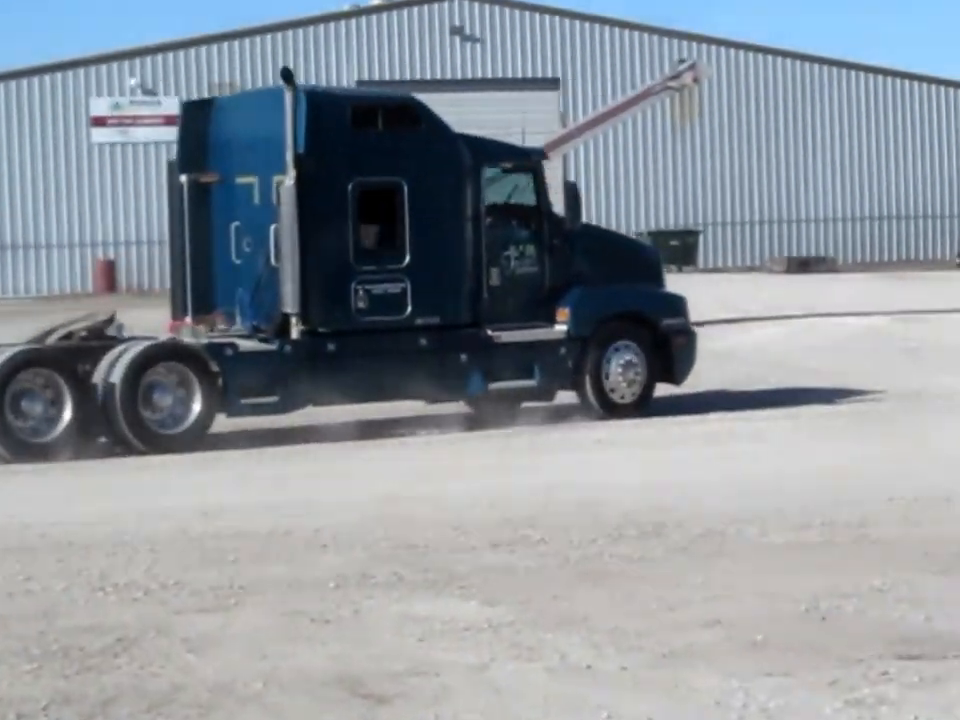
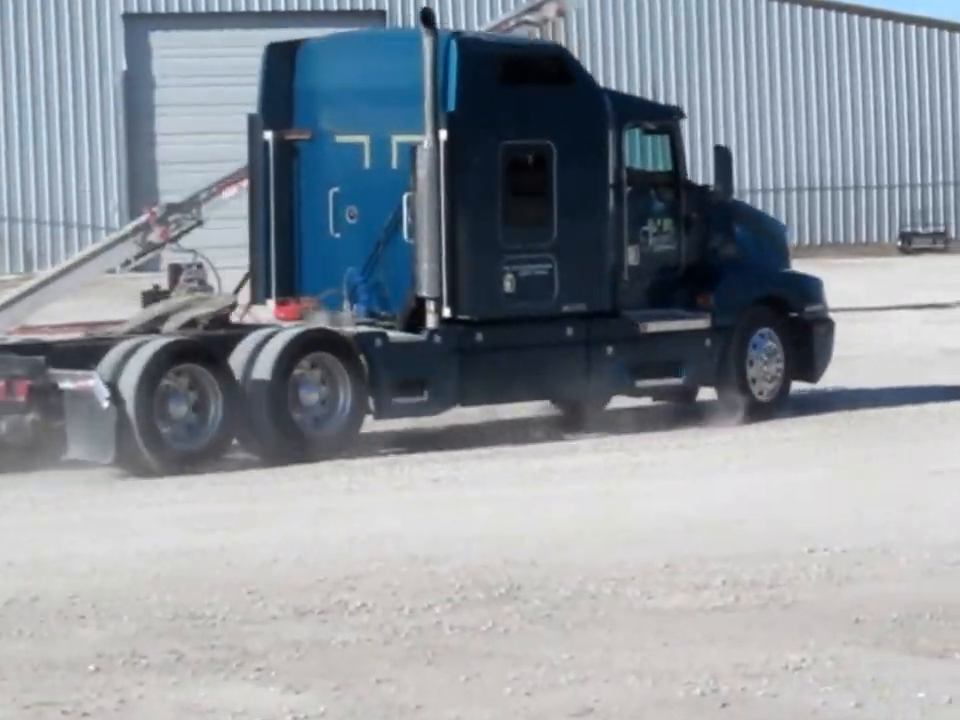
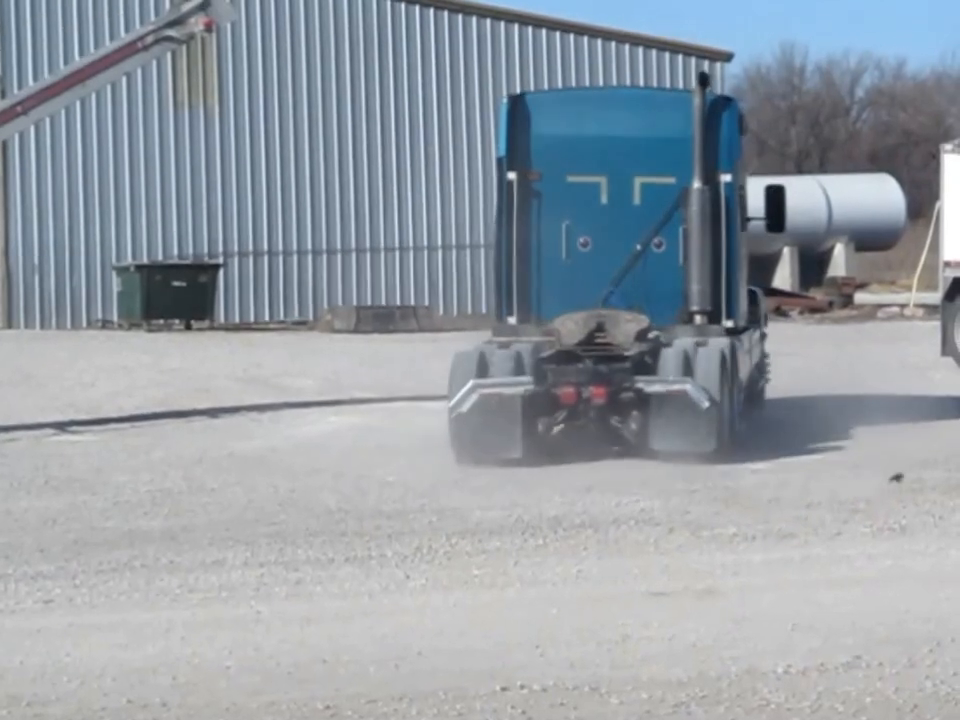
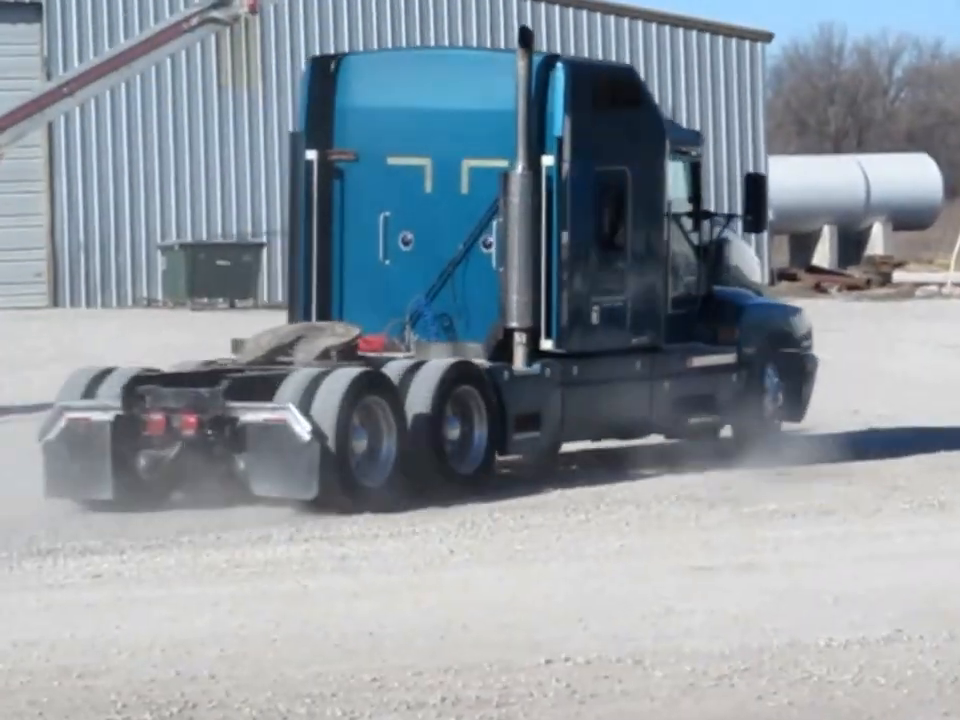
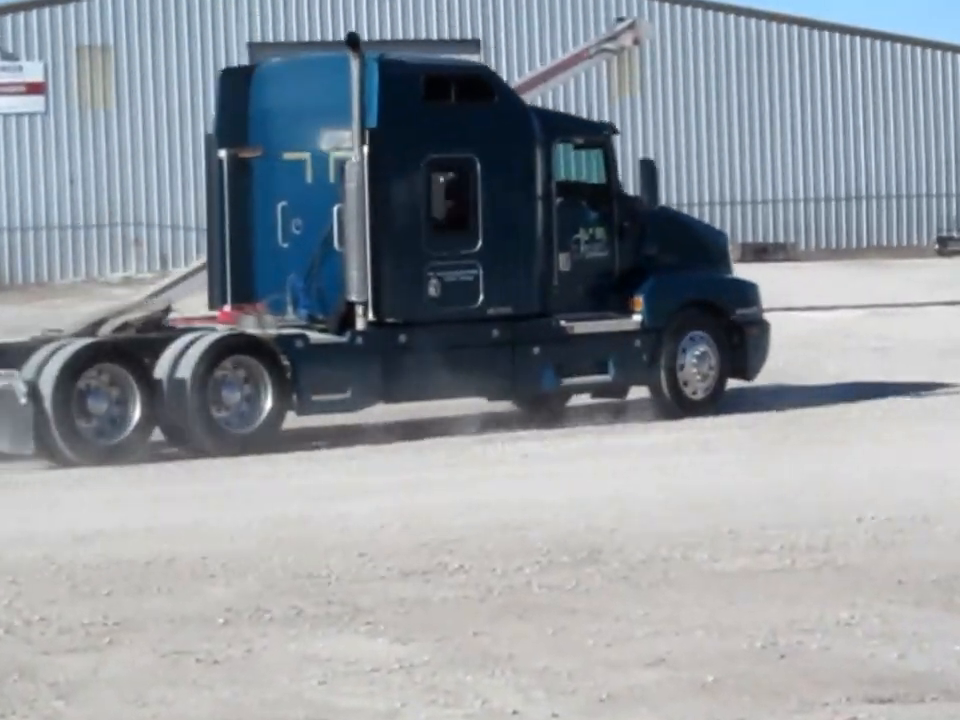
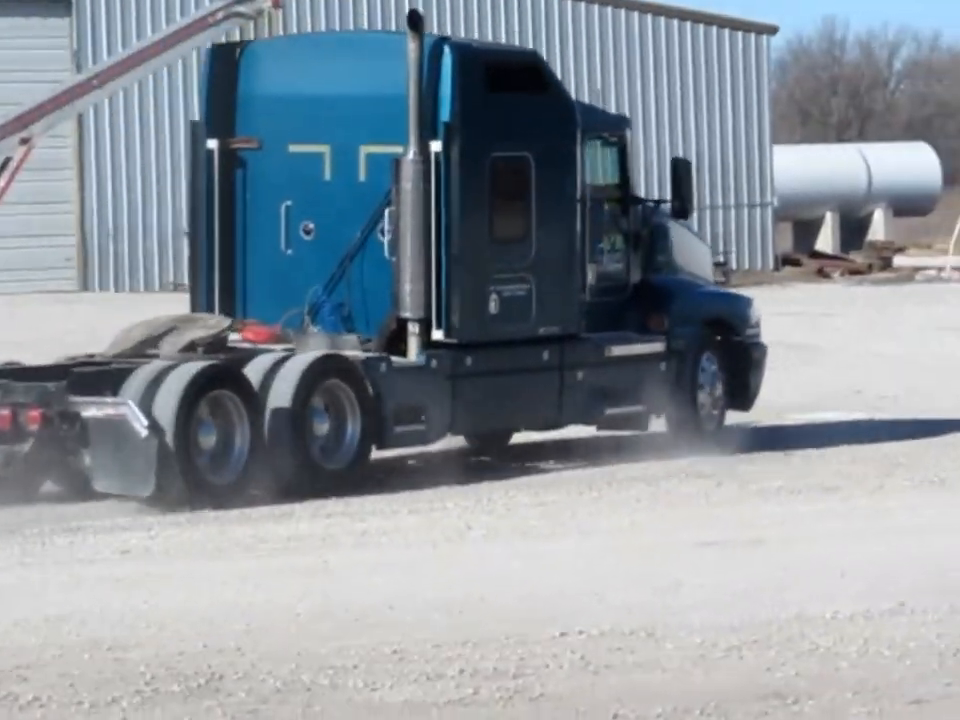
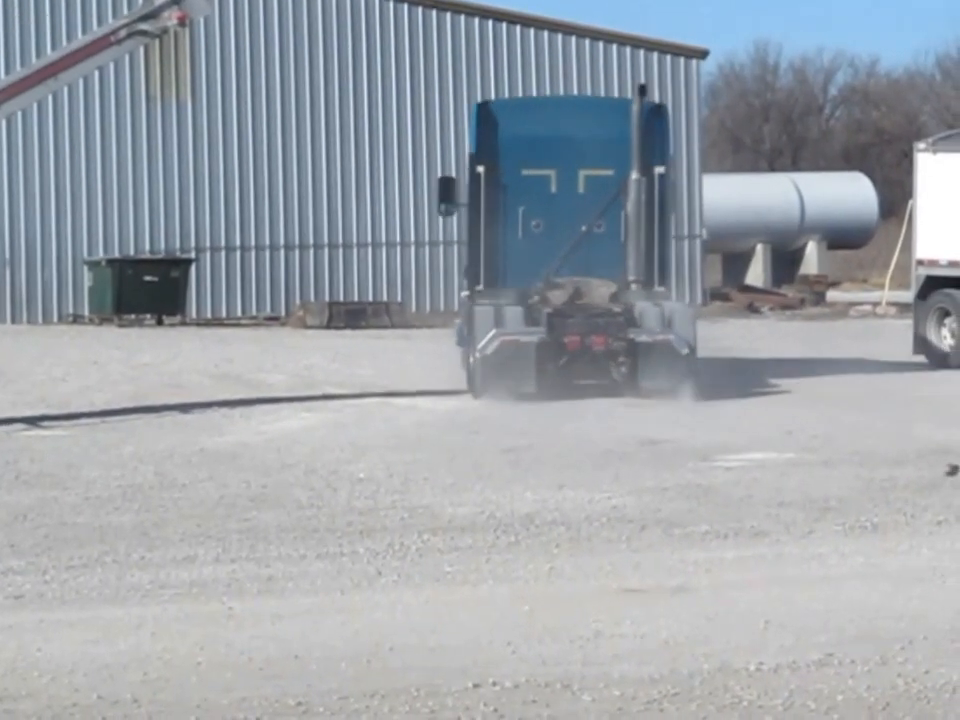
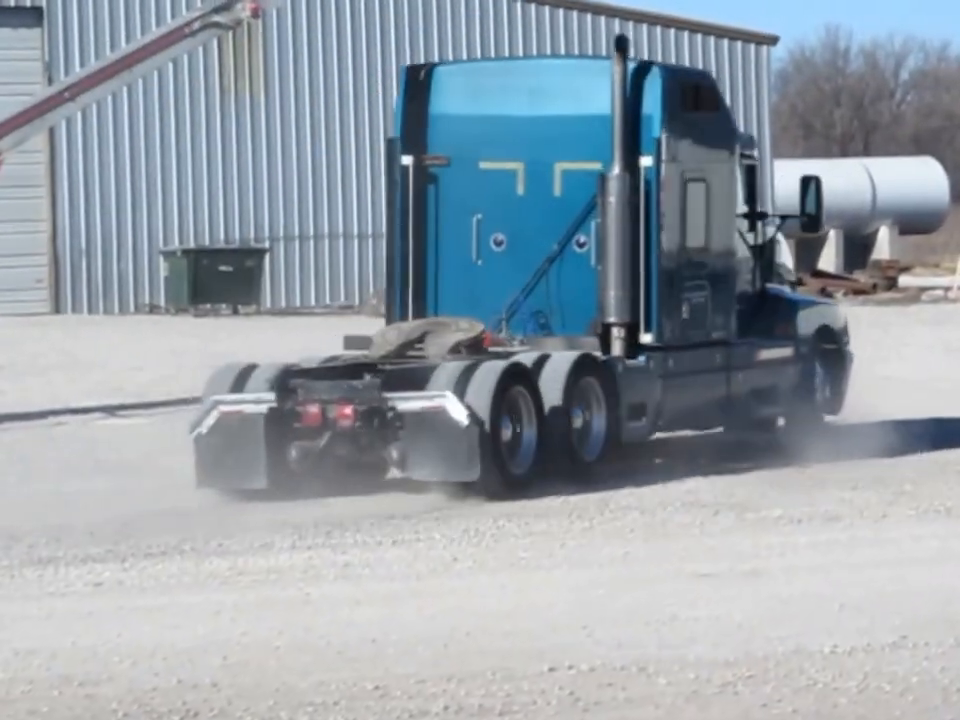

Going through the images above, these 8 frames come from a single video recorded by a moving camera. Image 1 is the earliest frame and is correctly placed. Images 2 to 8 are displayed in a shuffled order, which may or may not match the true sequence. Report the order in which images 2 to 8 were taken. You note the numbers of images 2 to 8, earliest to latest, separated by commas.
5, 2, 6, 4, 8, 3, 7
